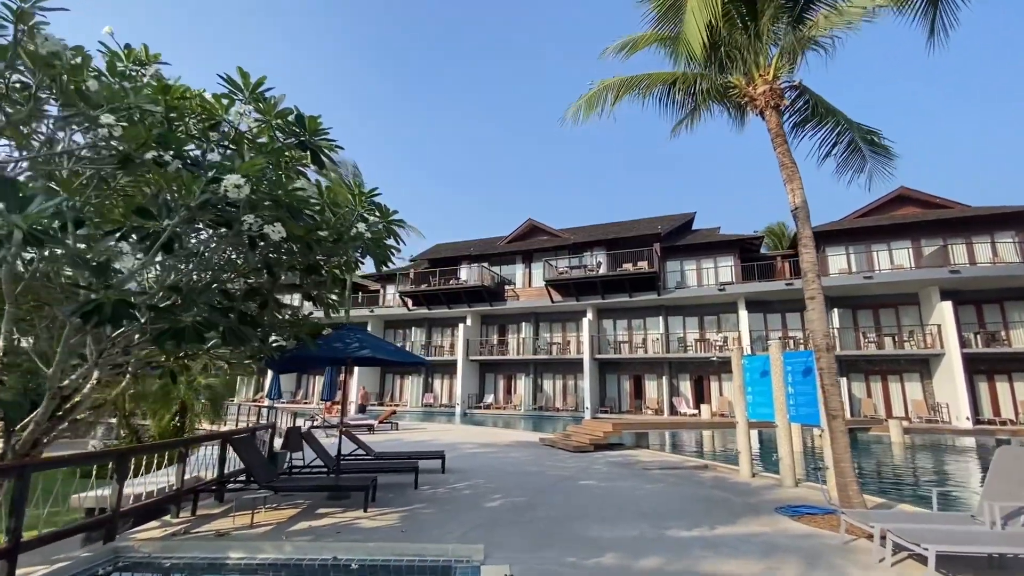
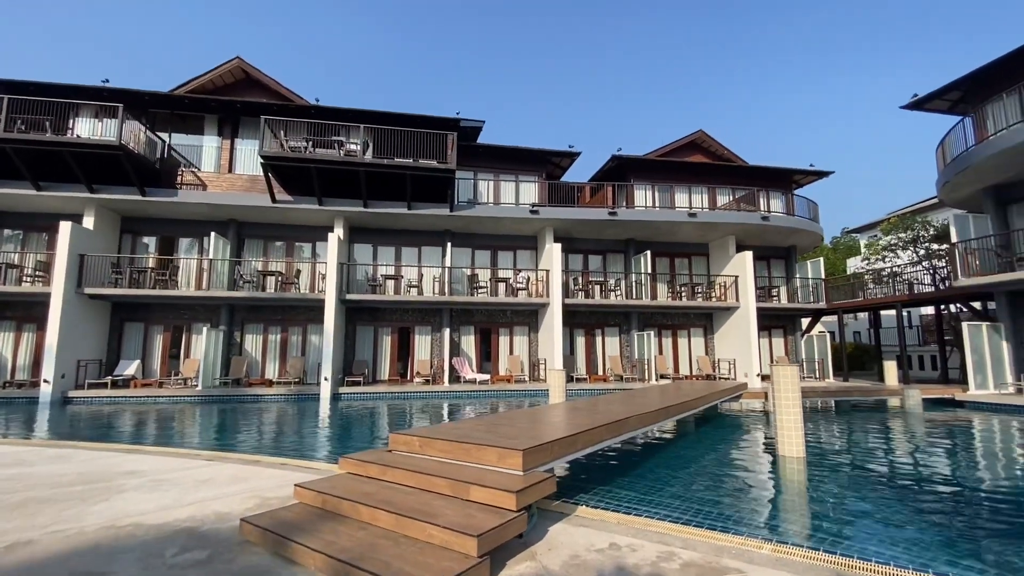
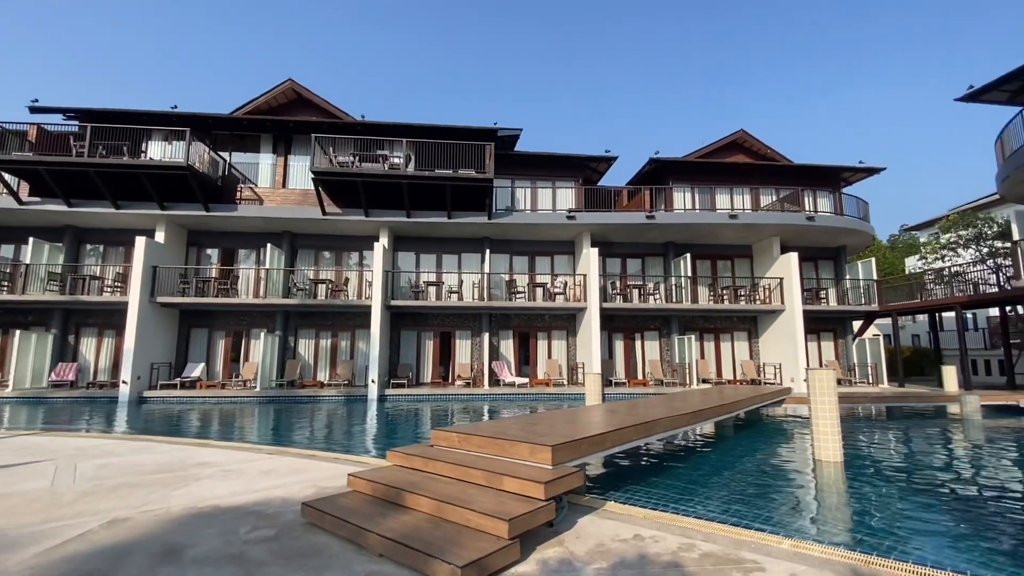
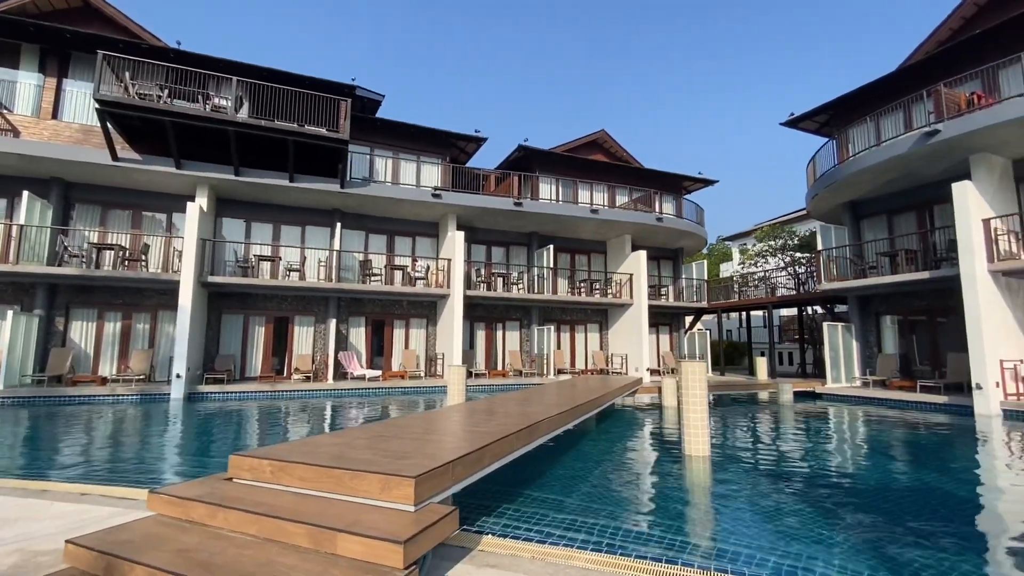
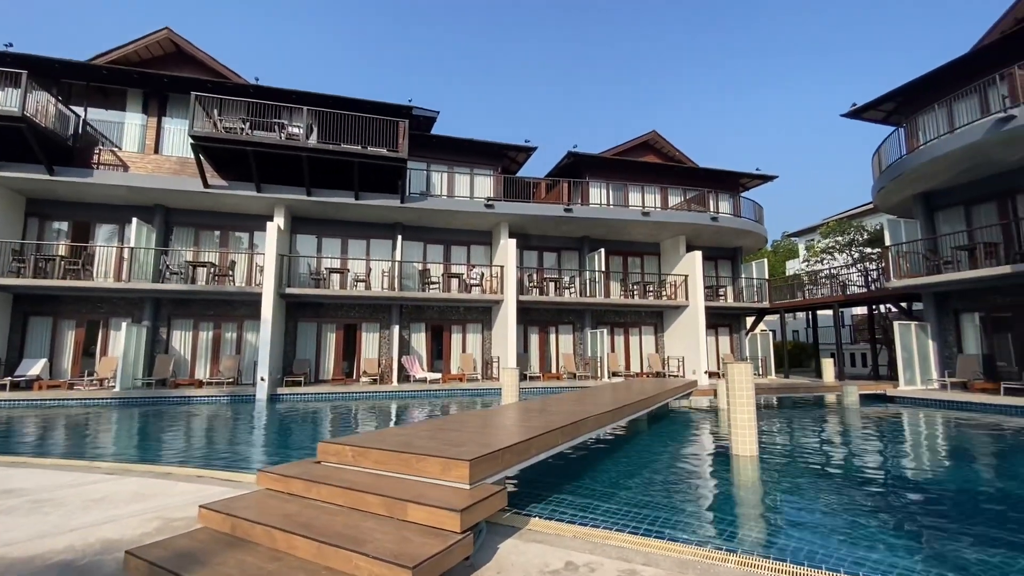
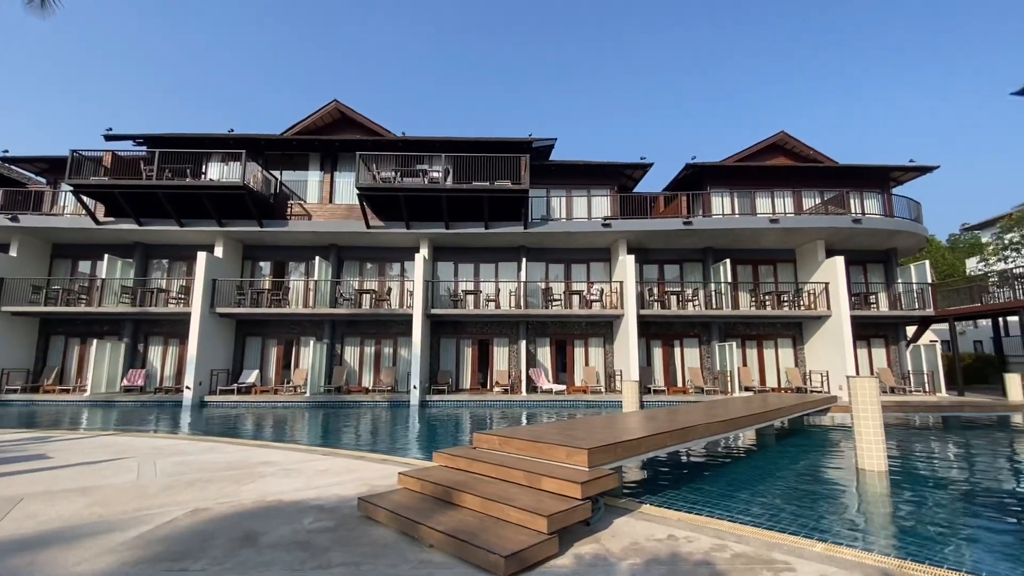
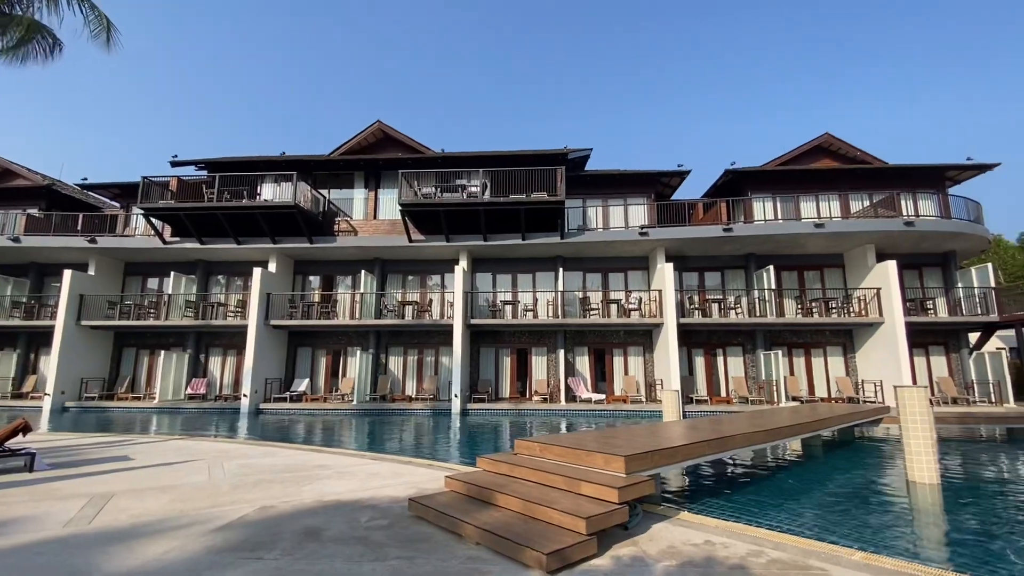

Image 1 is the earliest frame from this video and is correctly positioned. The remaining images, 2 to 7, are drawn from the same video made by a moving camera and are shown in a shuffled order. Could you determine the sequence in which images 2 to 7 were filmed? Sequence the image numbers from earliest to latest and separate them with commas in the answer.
7, 6, 3, 2, 5, 4
